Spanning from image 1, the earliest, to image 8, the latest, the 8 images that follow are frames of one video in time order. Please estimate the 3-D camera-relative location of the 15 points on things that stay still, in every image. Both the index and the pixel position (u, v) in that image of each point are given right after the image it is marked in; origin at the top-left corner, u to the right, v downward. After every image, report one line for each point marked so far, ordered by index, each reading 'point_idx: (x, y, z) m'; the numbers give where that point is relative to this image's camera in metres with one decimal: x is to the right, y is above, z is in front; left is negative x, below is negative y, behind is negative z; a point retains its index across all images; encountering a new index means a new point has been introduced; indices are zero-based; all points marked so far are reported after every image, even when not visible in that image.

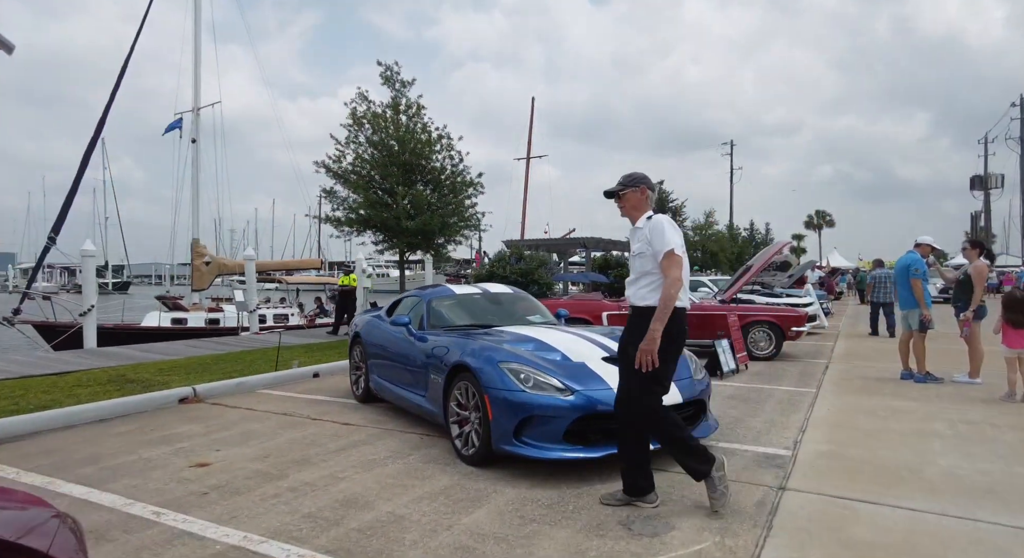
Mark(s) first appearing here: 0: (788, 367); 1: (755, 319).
0: (+4.3, -1.4, +9.2) m
1: (+4.1, -0.7, +9.9) m
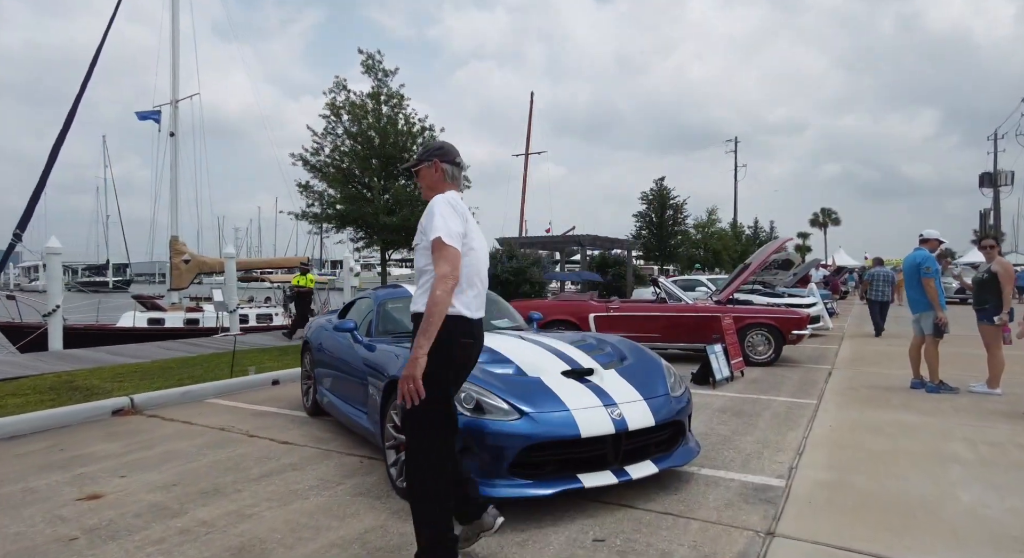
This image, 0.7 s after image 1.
0: (+4.0, -1.4, +8.5) m
1: (+3.8, -0.7, +9.2) m
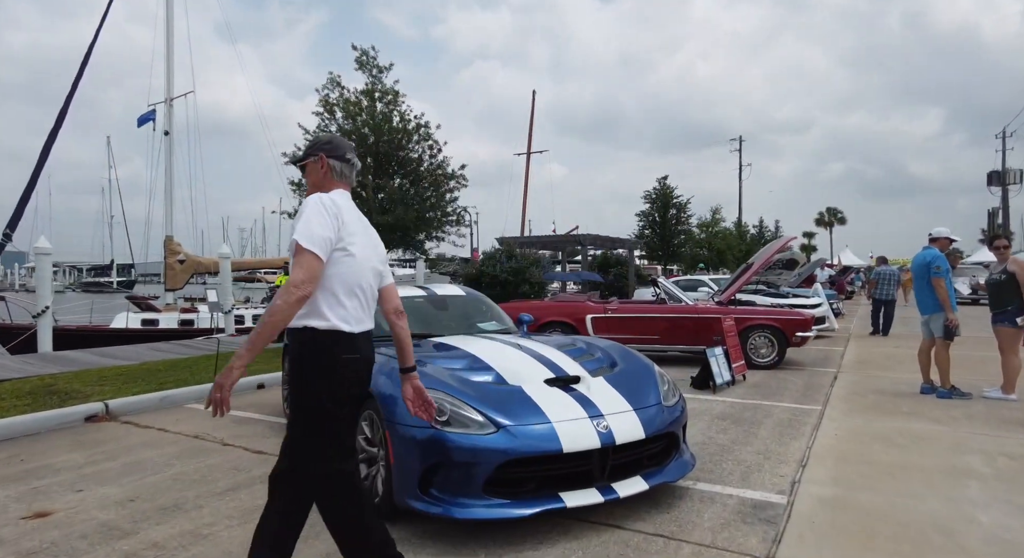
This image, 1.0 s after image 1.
0: (+3.9, -1.4, +8.2) m
1: (+3.7, -0.7, +8.9) m
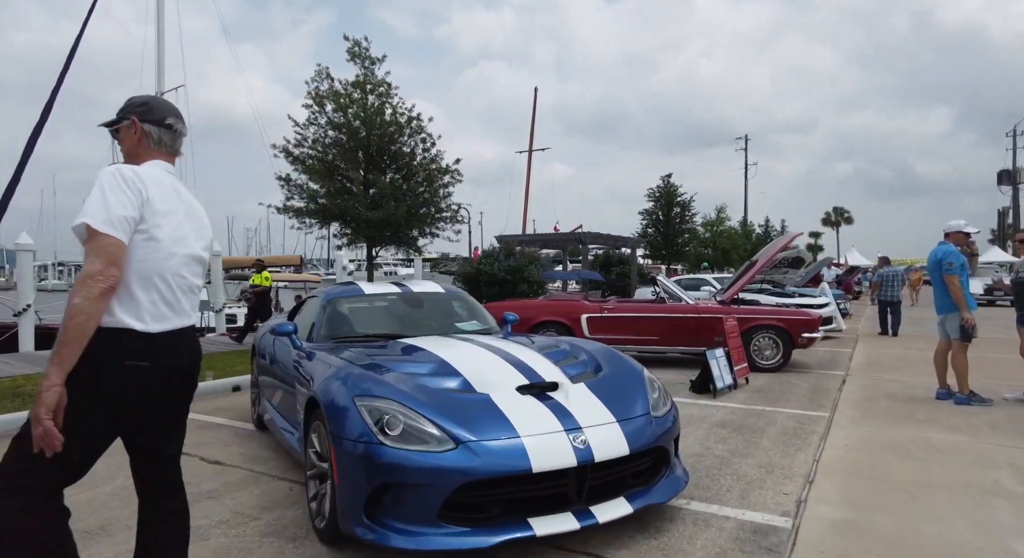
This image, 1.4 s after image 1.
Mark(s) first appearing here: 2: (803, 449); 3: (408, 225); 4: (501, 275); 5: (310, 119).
0: (+3.8, -1.4, +7.8) m
1: (+3.6, -0.6, +8.5) m
2: (+2.3, -1.3, +4.6) m
3: (-2.1, +1.2, +12.2) m
4: (-0.3, +0.1, +17.1) m
5: (-4.1, +3.3, +11.9) m
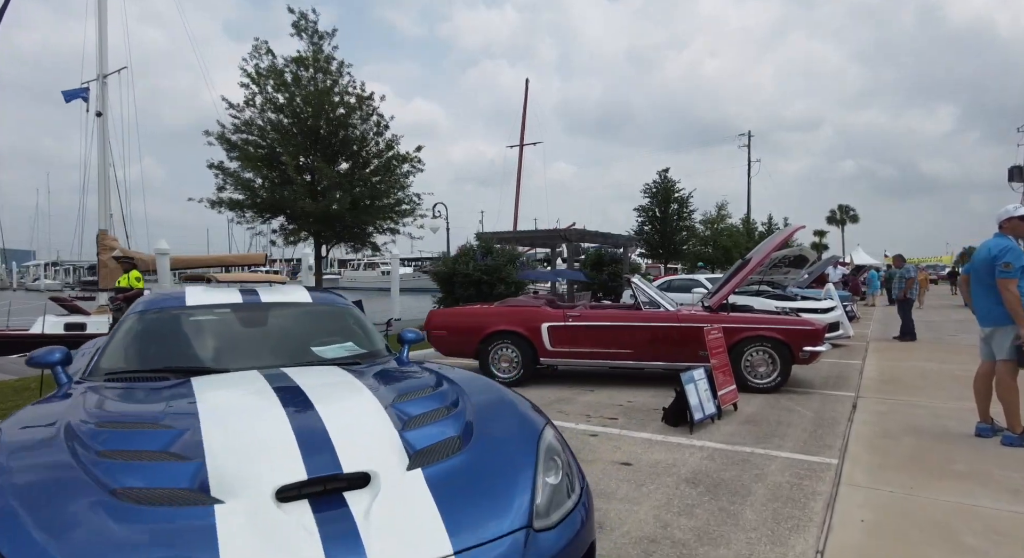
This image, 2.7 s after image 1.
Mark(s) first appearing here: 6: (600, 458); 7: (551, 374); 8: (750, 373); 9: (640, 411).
0: (+3.1, -1.4, +6.4) m
1: (+2.9, -0.7, +7.1) m
2: (+1.6, -1.4, +3.2) m
3: (-2.8, +1.1, +10.8) m
4: (-1.0, +0.1, +15.7) m
5: (-4.7, +3.2, +10.5) m
6: (+0.7, -1.4, +4.6) m
7: (+0.5, -1.3, +7.9) m
8: (+2.9, -1.1, +7.1) m
9: (+1.3, -1.4, +6.1) m
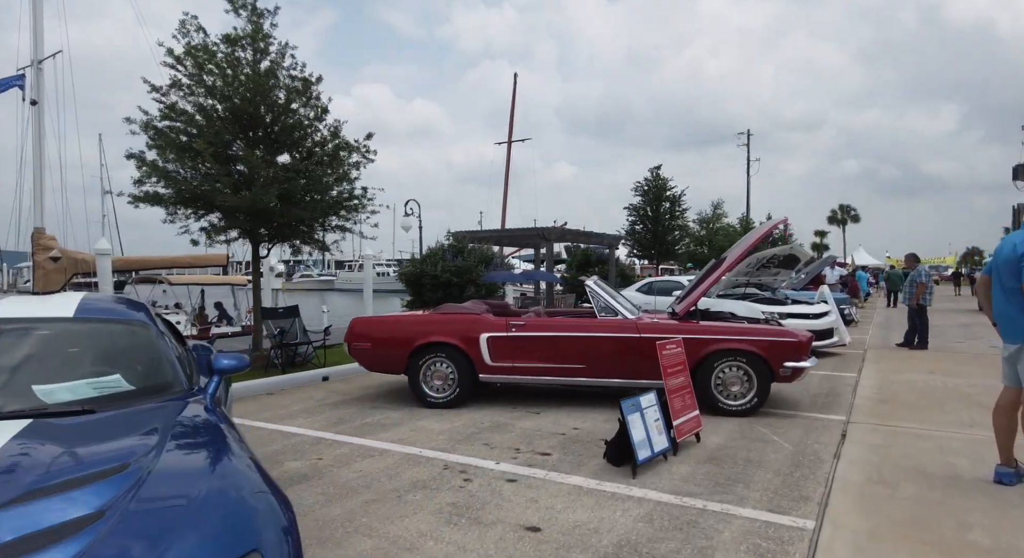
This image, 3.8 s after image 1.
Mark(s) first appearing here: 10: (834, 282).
0: (+2.4, -1.4, +5.3) m
1: (+2.1, -0.7, +6.0) m
2: (+0.9, -1.4, +2.2) m
3: (-3.5, +1.1, +9.8) m
4: (-1.7, +0.1, +14.6) m
5: (-5.5, +3.2, +9.5) m
6: (0.0, -1.4, +3.5) m
7: (-0.2, -1.3, +6.9) m
8: (+2.2, -1.2, +6.0) m
9: (+0.6, -1.4, +5.0) m
10: (+10.7, -0.1, +19.4) m
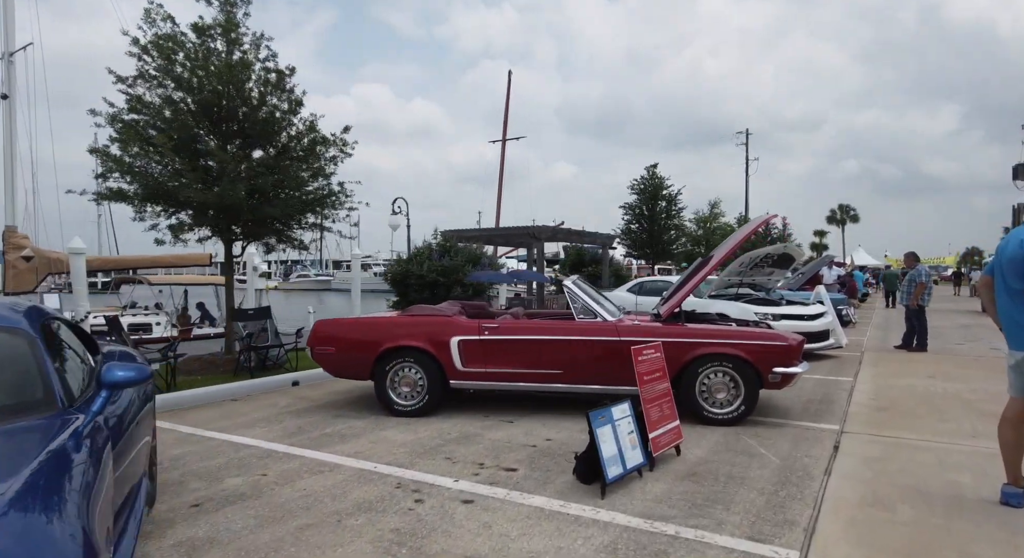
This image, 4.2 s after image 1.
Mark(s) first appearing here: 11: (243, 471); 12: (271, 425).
0: (+2.1, -1.4, +4.9) m
1: (+1.9, -0.7, +5.6) m
2: (+0.6, -1.4, +1.8) m
3: (-3.8, +1.1, +9.4) m
4: (-2.0, +0.1, +14.2) m
5: (-5.8, +3.2, +9.1) m
6: (-0.3, -1.4, +3.1) m
7: (-0.5, -1.3, +6.5) m
8: (+1.9, -1.2, +5.6) m
9: (+0.3, -1.4, +4.7) m
10: (+10.4, 0.0, +19.0) m
11: (-2.0, -1.4, +4.4) m
12: (-2.4, -1.4, +5.8) m
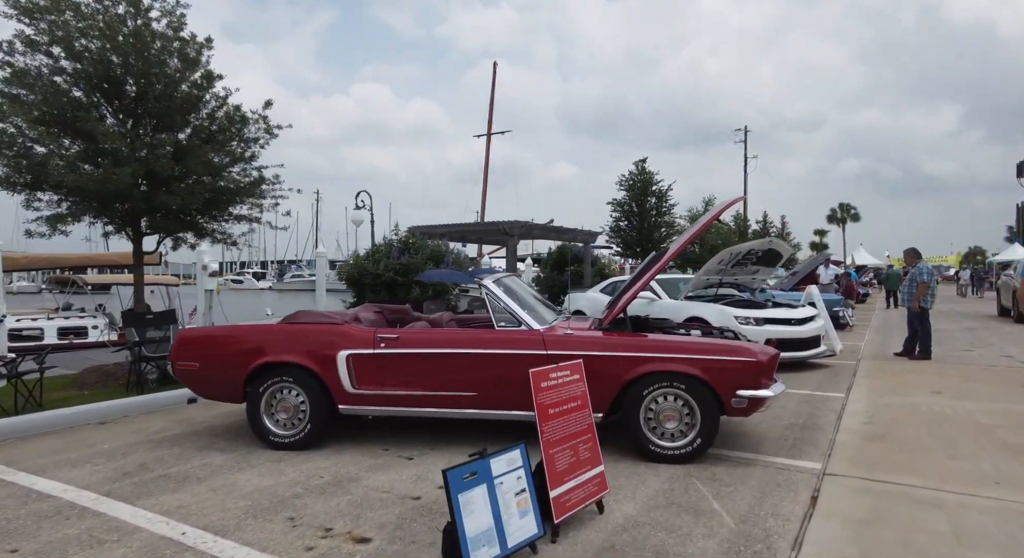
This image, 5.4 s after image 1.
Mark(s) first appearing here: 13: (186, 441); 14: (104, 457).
0: (+1.3, -1.4, +3.7) m
1: (+1.1, -0.7, +4.4) m
2: (-0.2, -1.4, +0.6) m
3: (-4.6, +1.1, +8.2) m
4: (-2.7, +0.1, +13.1) m
5: (-6.5, +3.2, +7.9) m
6: (-1.1, -1.4, +1.9) m
7: (-1.3, -1.3, +5.3) m
8: (+1.1, -1.1, +4.5) m
9: (-0.5, -1.4, +3.5) m
10: (+9.6, 0.0, +17.8) m
11: (-2.8, -1.4, +3.2) m
12: (-3.2, -1.4, +4.6) m
13: (-2.9, -1.4, +5.2) m
14: (-3.3, -1.4, +4.6) m
